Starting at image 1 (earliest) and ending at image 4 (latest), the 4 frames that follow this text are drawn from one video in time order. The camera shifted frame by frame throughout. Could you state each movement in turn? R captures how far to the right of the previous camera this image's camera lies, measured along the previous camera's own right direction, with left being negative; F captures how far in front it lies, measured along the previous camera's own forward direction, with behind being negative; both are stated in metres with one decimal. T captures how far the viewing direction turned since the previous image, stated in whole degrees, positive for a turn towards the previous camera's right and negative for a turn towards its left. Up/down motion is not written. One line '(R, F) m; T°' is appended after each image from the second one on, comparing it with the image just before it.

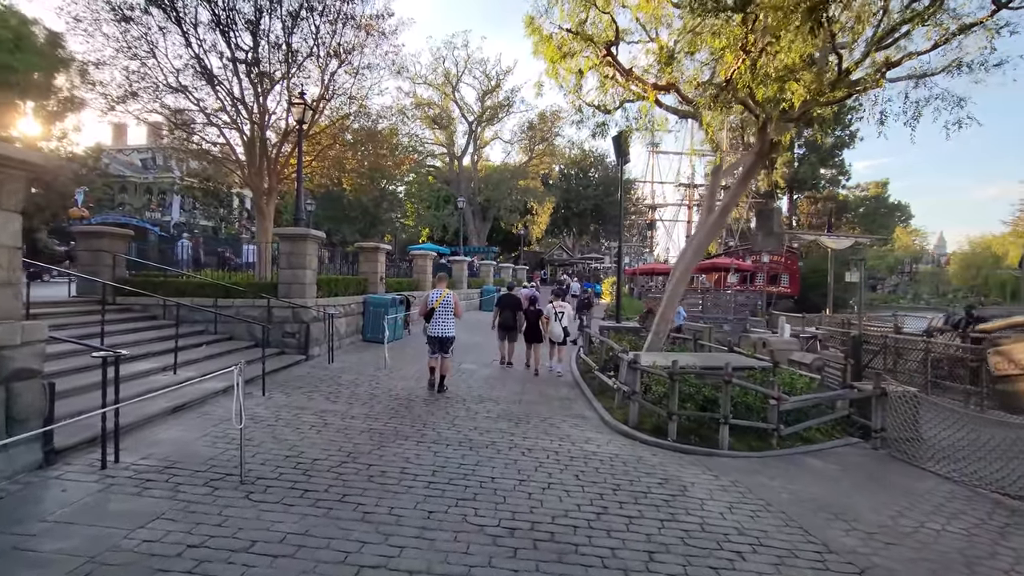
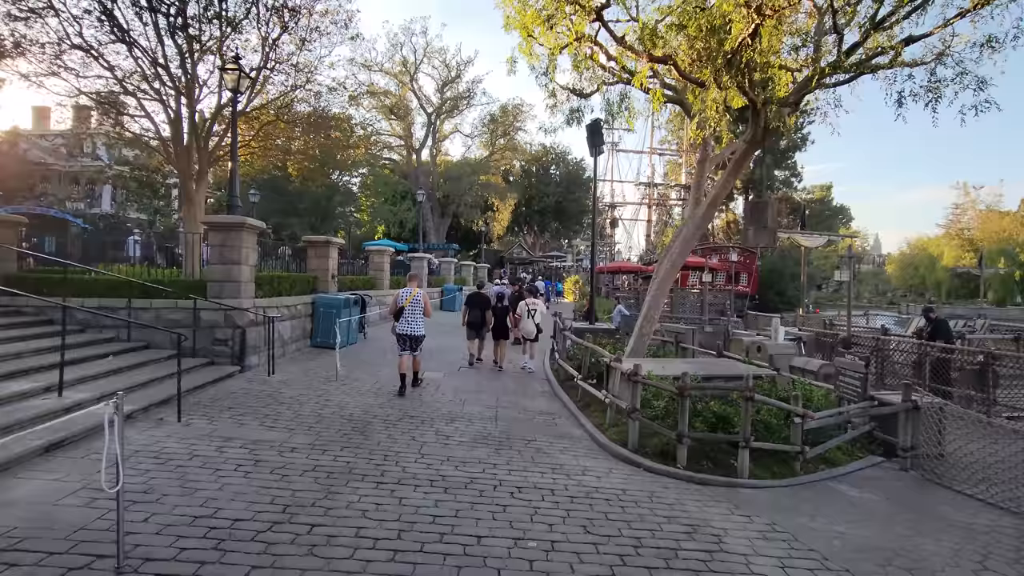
(-0.3, +1.3) m; +5°
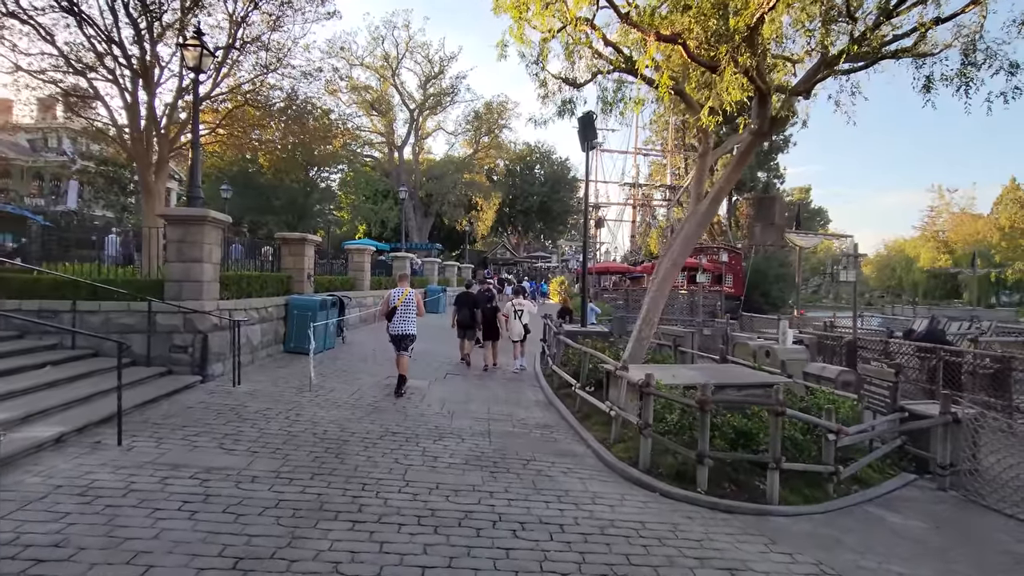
(-0.2, +0.8) m; +2°
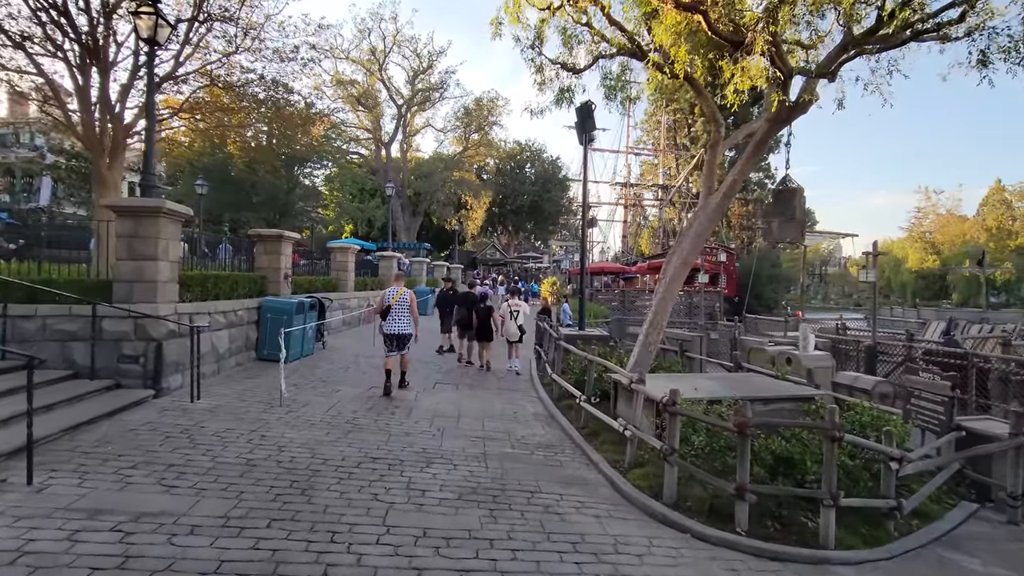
(-0.1, +0.9) m; +1°
